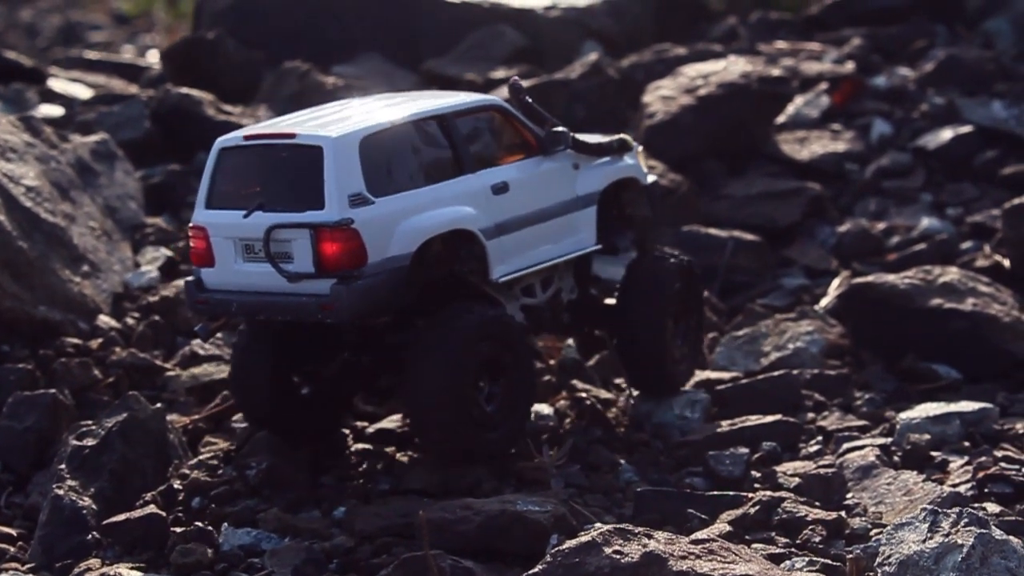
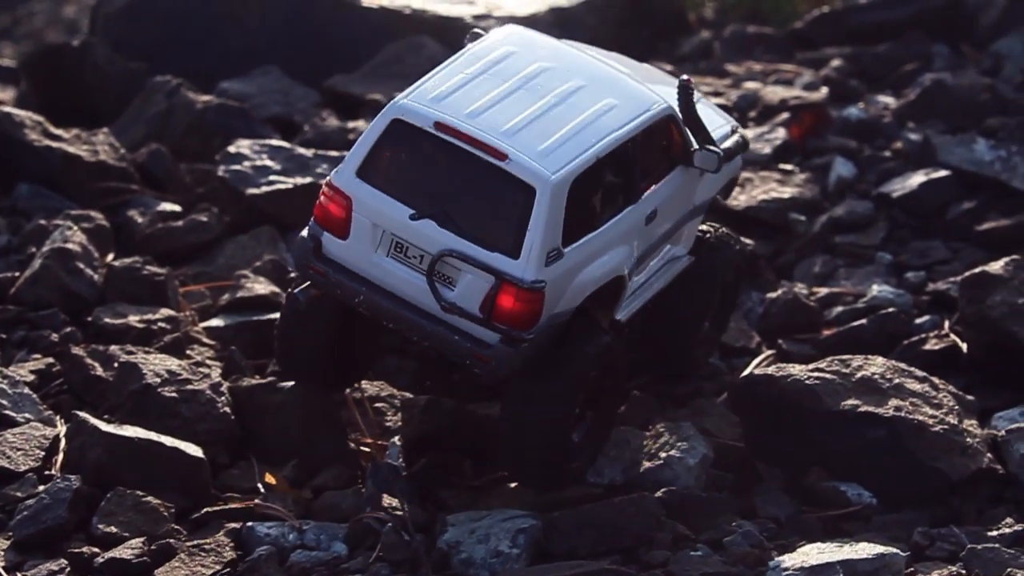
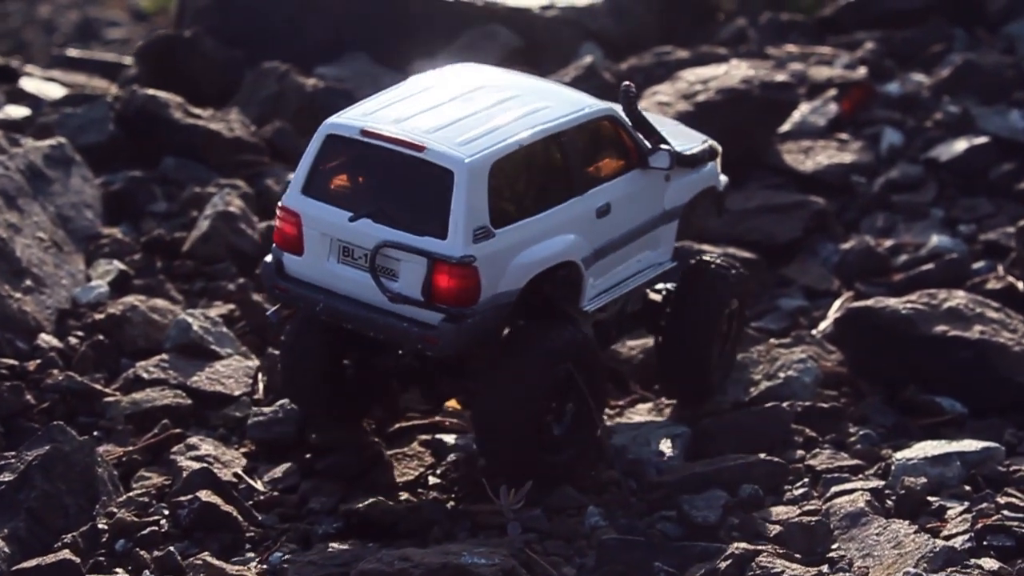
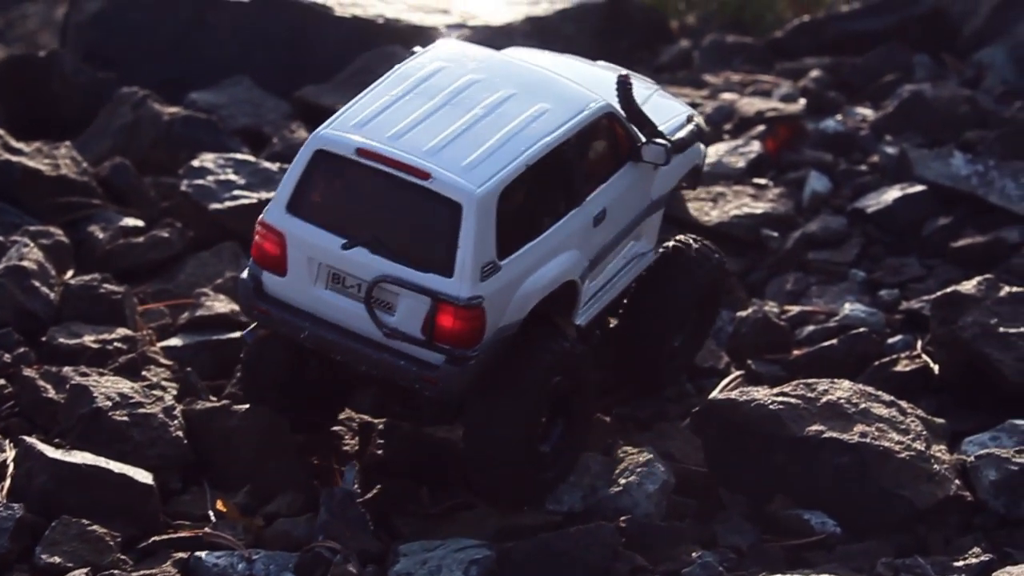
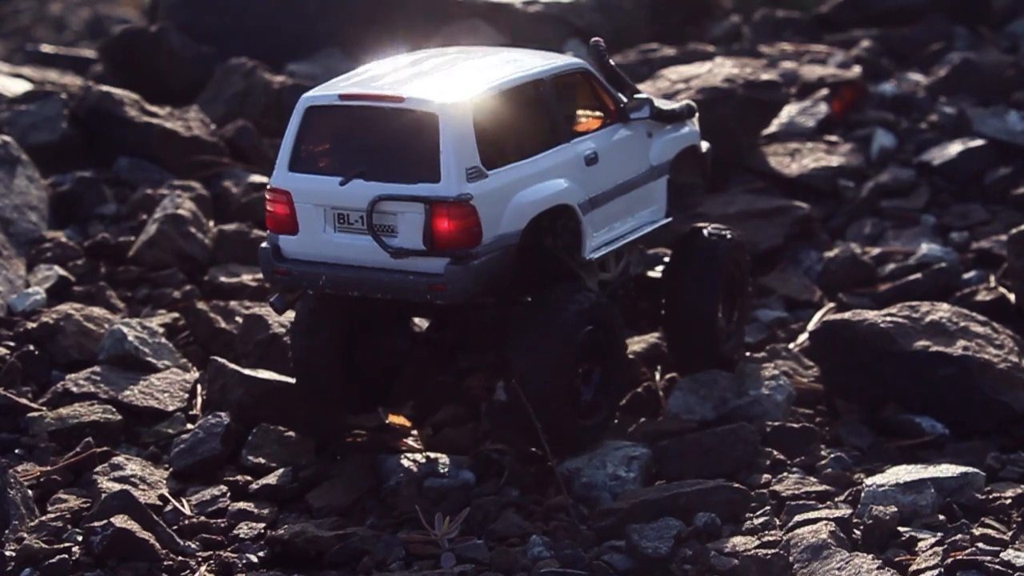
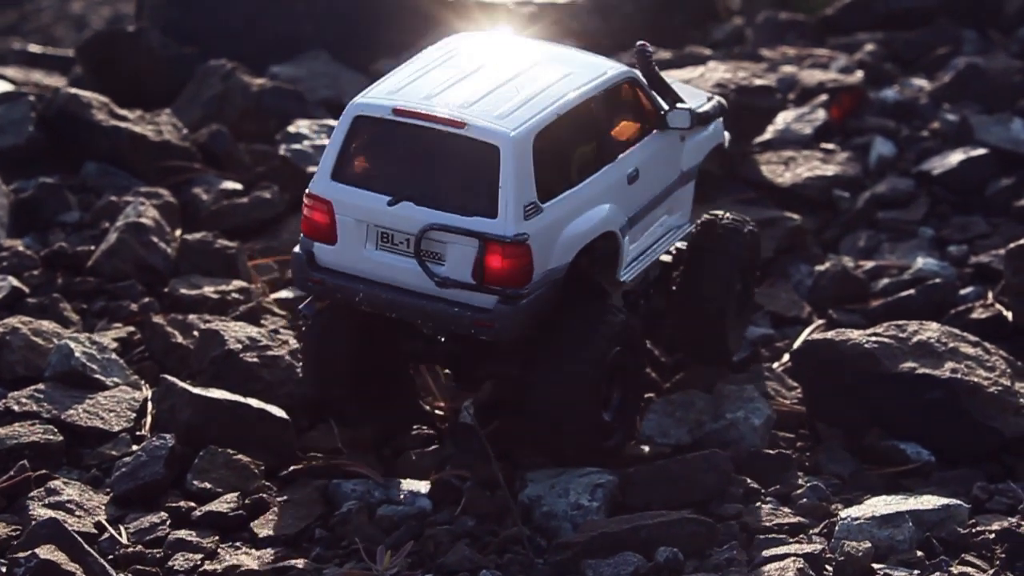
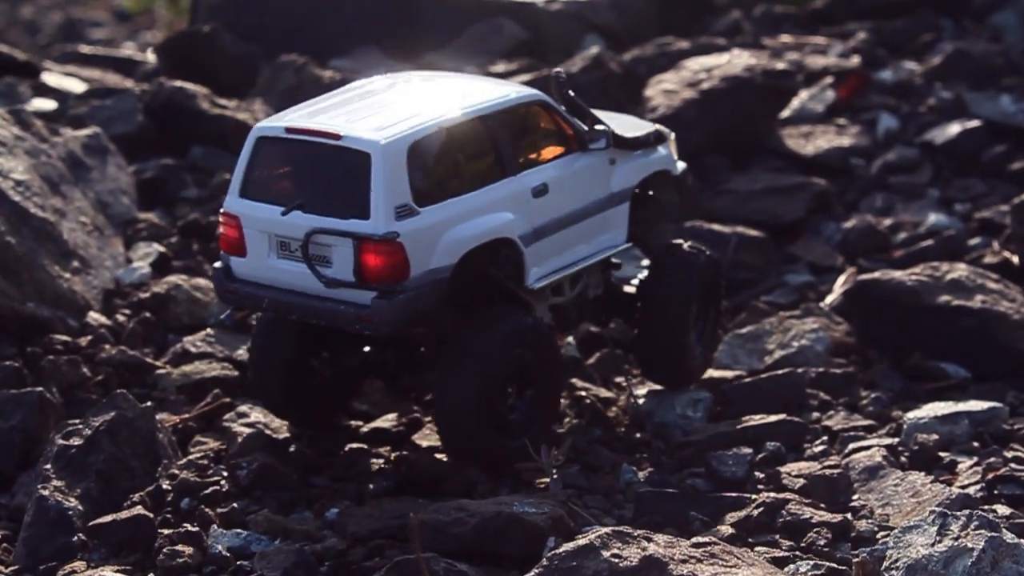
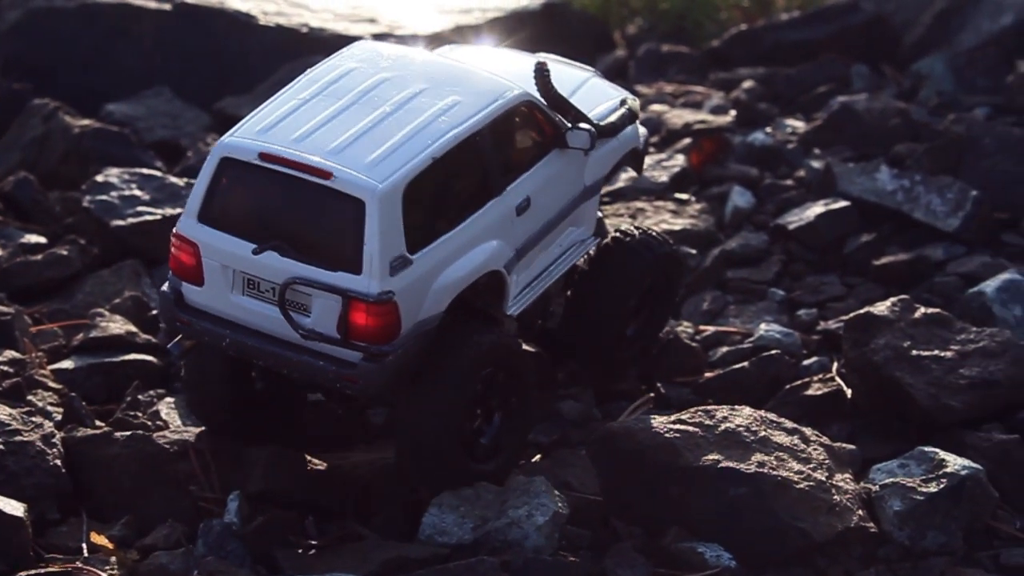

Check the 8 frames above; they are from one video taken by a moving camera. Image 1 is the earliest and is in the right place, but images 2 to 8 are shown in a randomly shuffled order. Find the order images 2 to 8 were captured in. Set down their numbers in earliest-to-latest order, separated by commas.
7, 3, 5, 6, 2, 4, 8
